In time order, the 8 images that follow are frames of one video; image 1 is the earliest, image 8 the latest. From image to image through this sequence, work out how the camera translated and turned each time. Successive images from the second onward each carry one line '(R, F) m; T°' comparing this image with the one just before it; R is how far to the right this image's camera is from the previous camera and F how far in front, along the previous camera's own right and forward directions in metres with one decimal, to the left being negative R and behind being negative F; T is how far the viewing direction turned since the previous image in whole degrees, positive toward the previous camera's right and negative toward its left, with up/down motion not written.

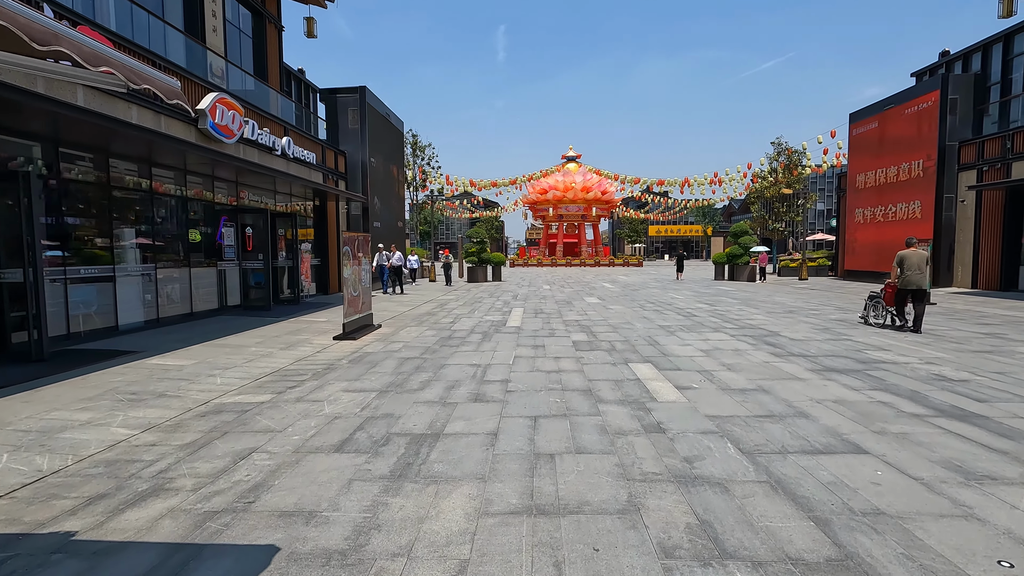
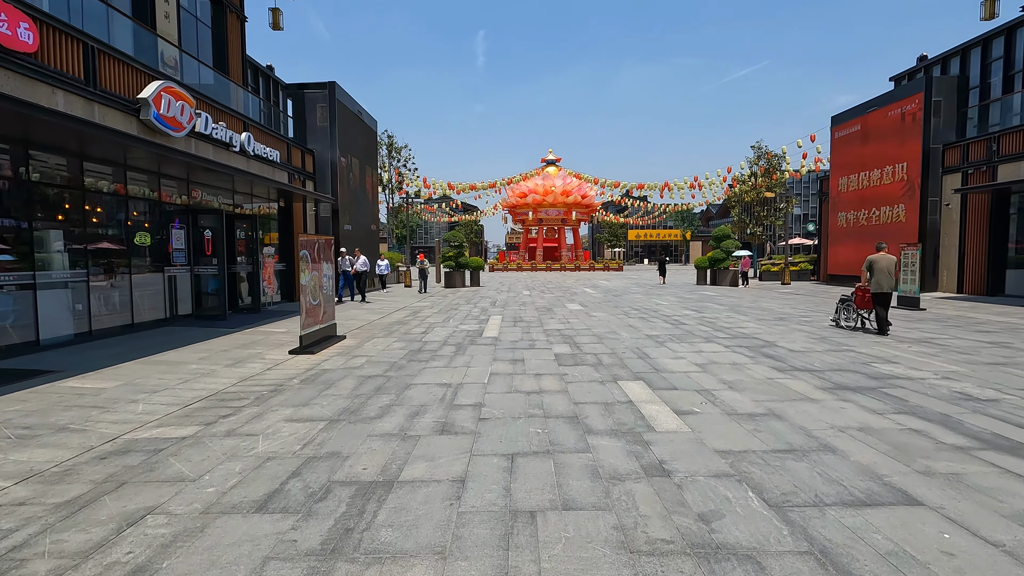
(+0.1, +0.8) m; +2°
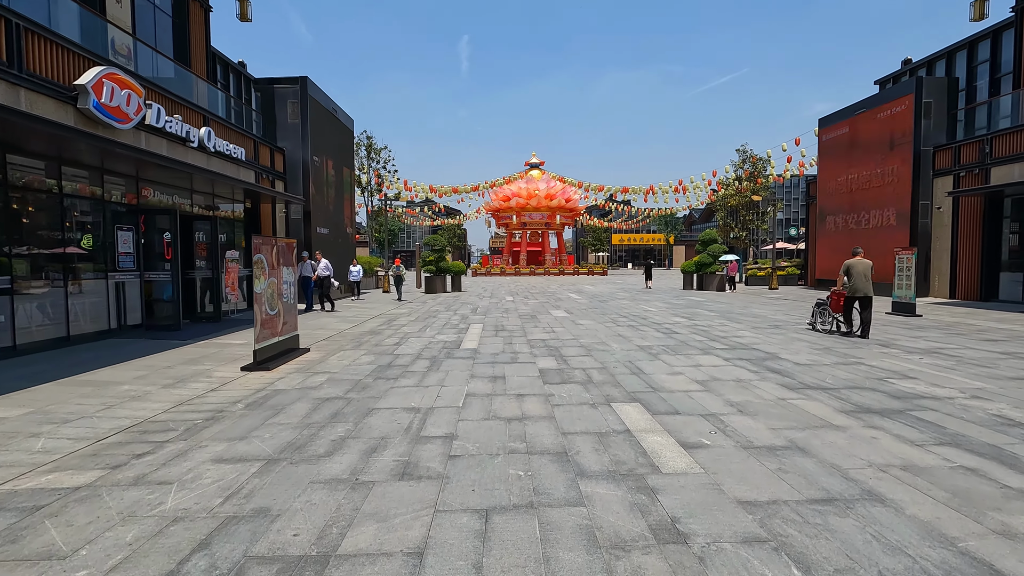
(+0.1, +0.7) m; +2°
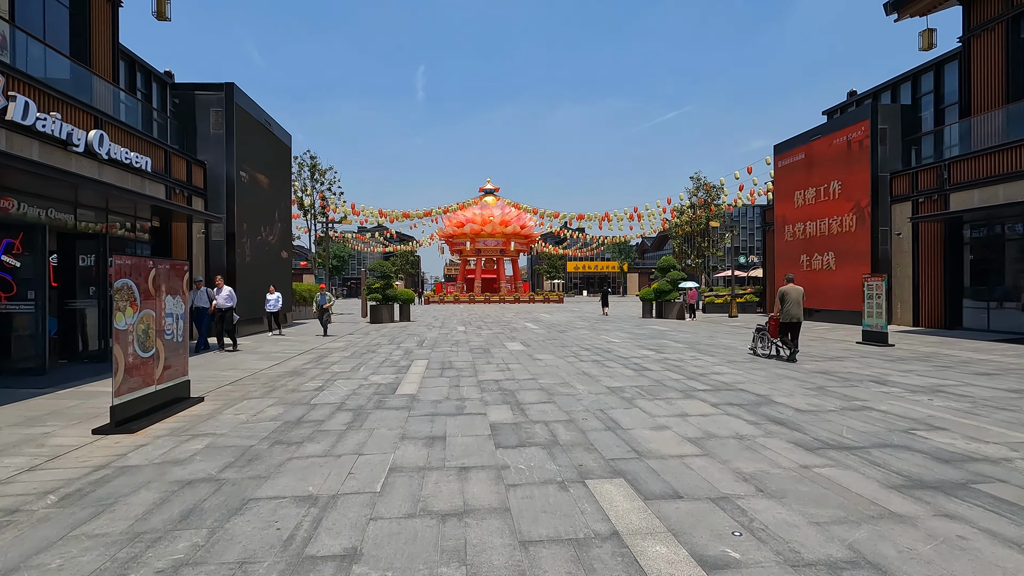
(+0.1, +1.4) m; +5°
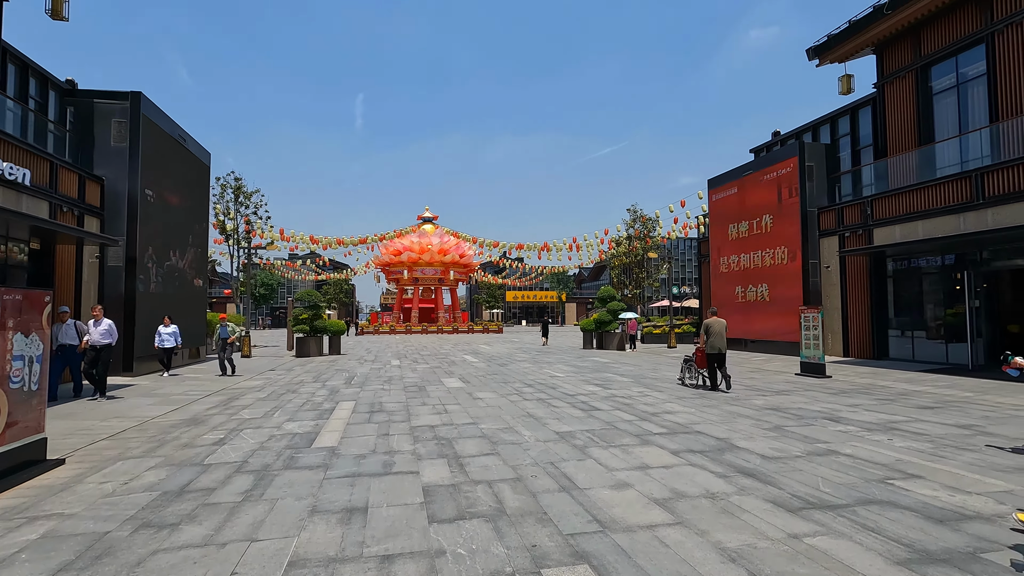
(0.0, +0.7) m; +7°
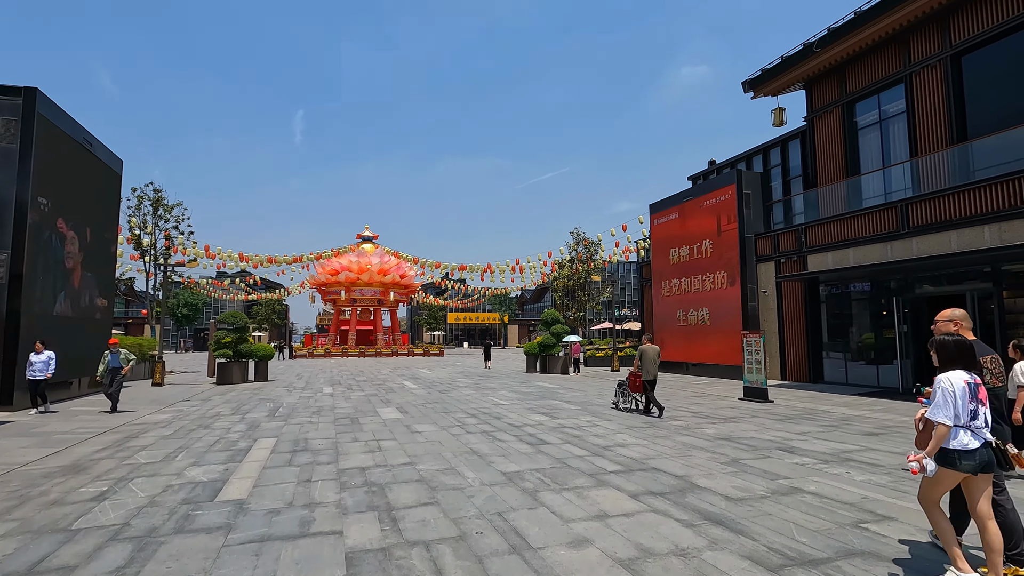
(0.0, +0.6) m; +6°
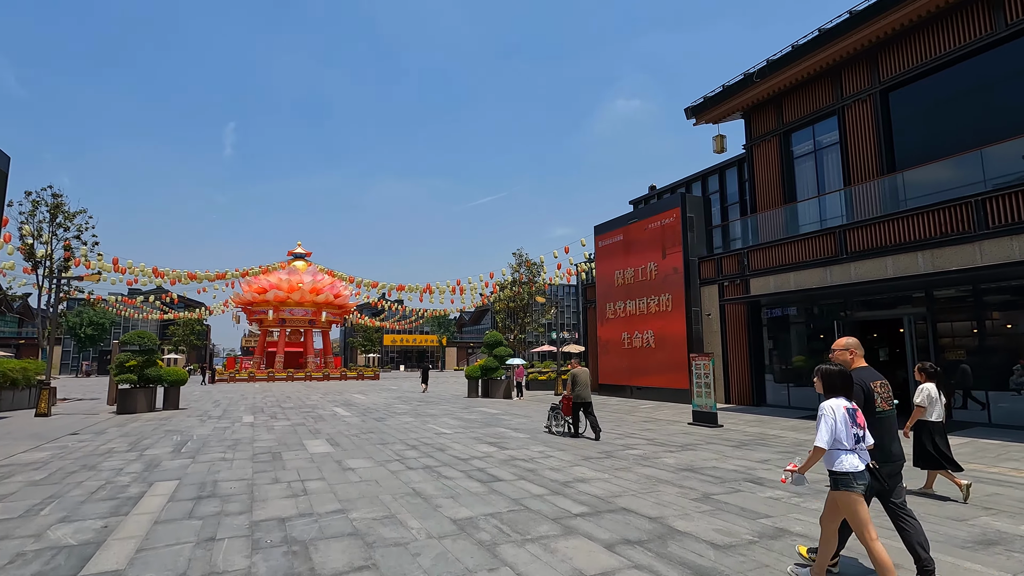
(-0.2, +0.7) m; +7°
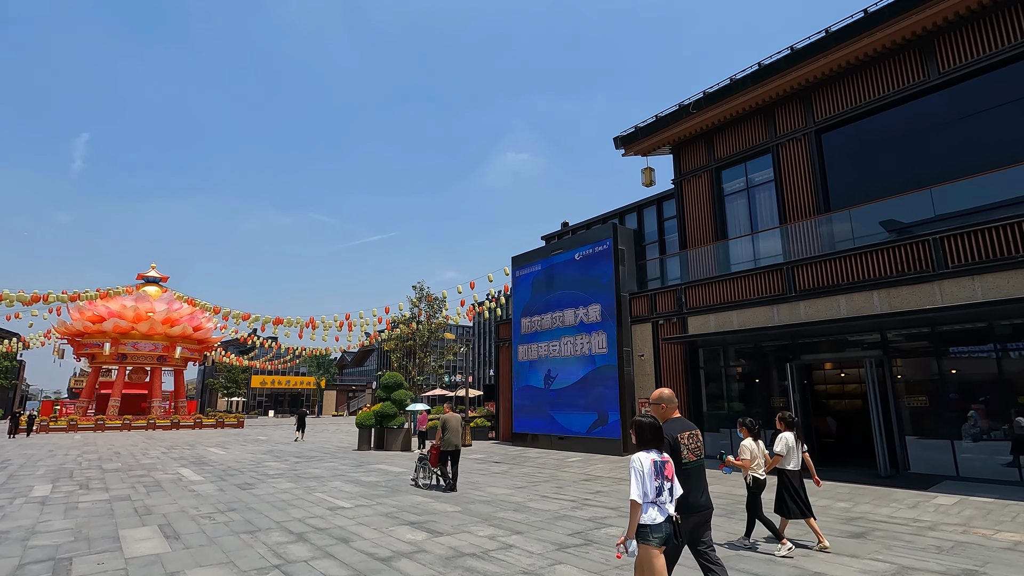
(-0.7, +2.5) m; +12°
